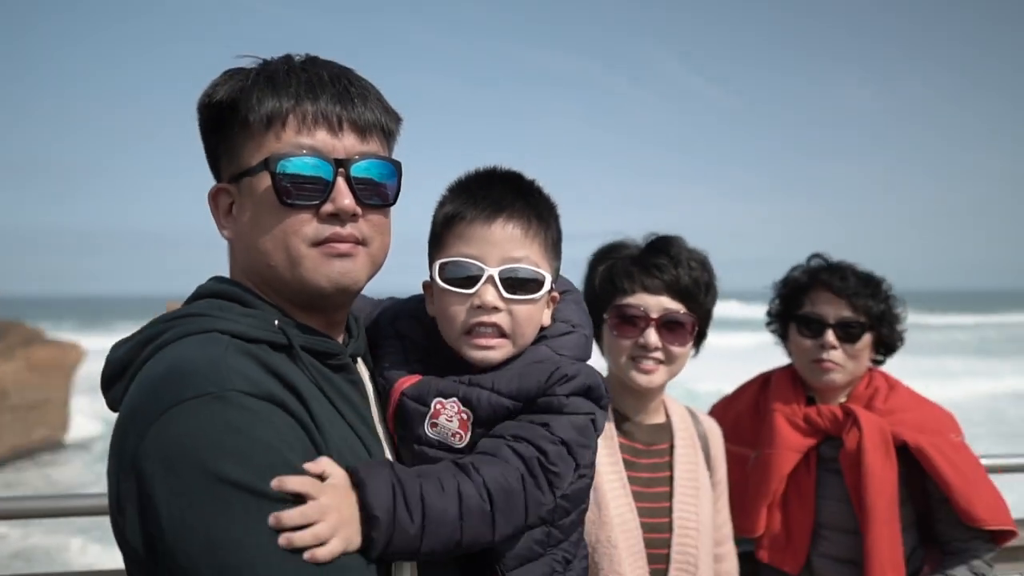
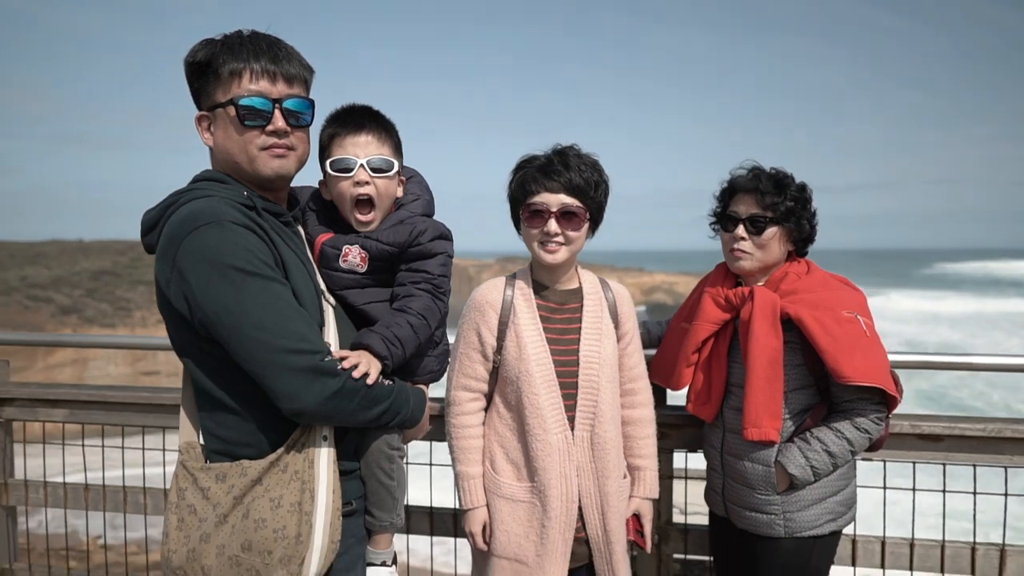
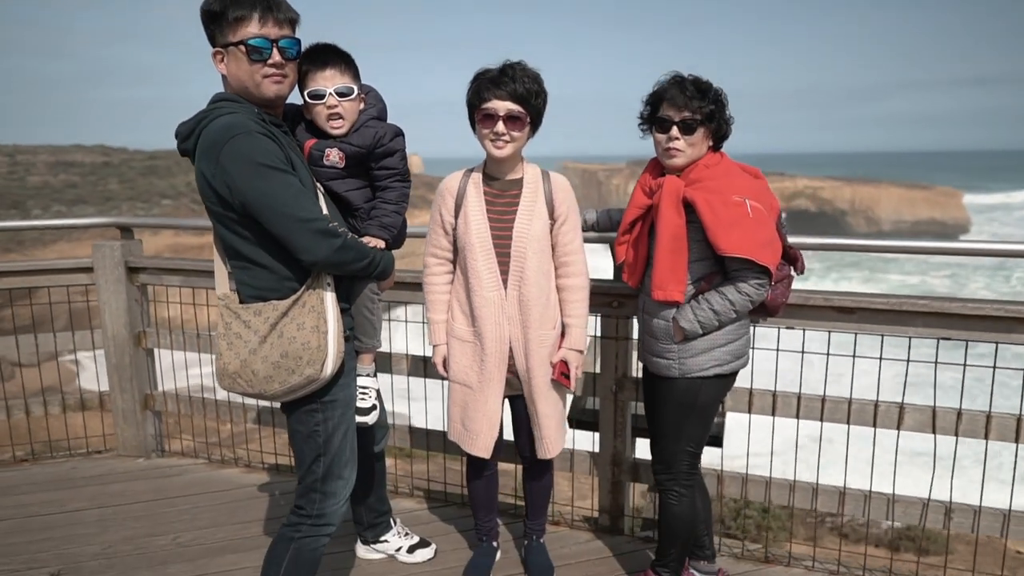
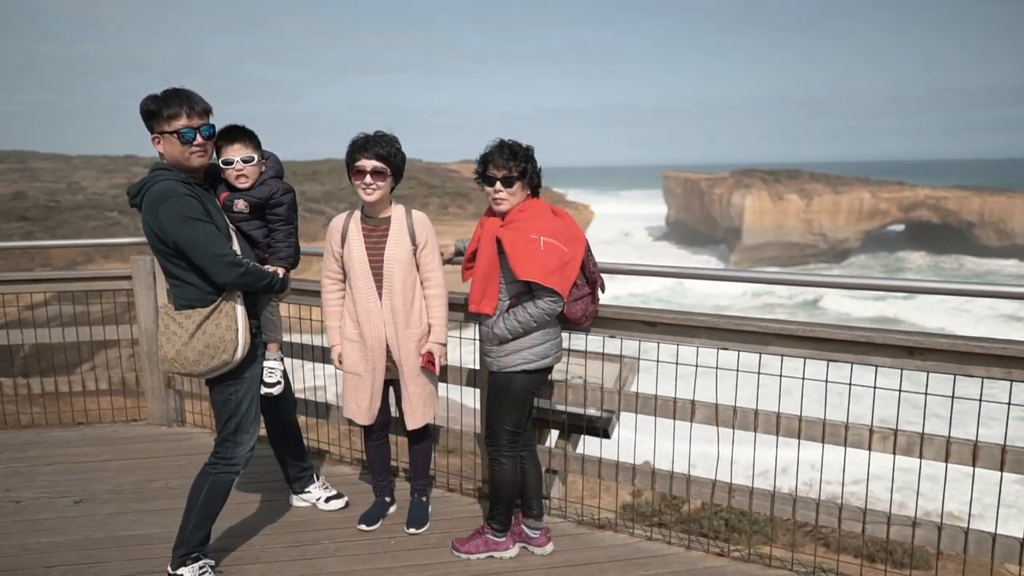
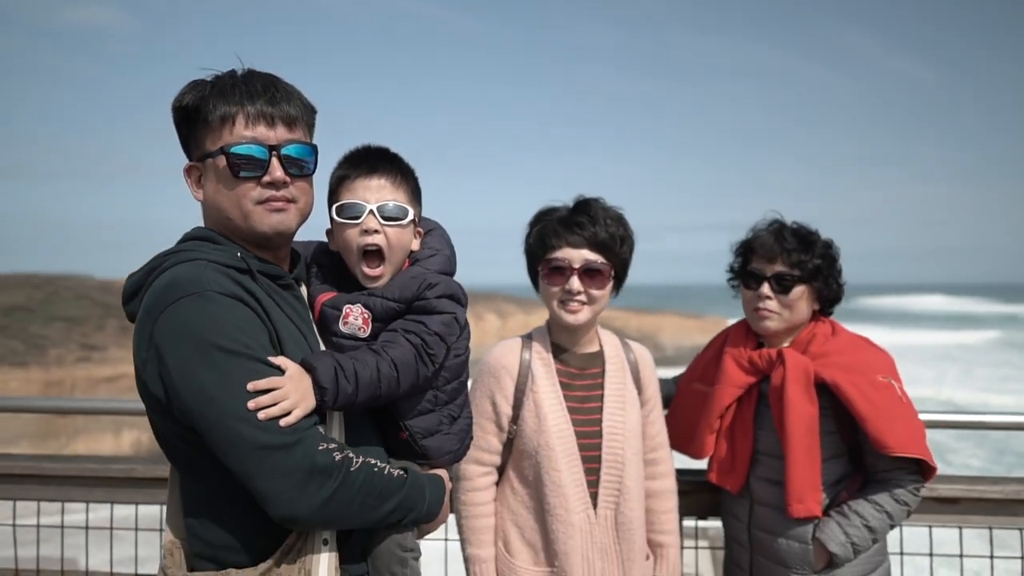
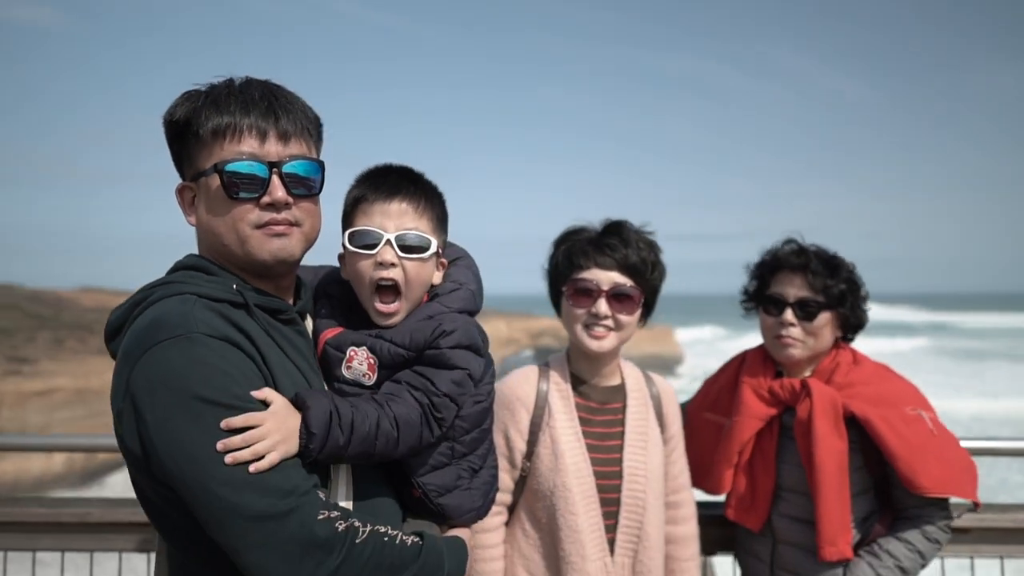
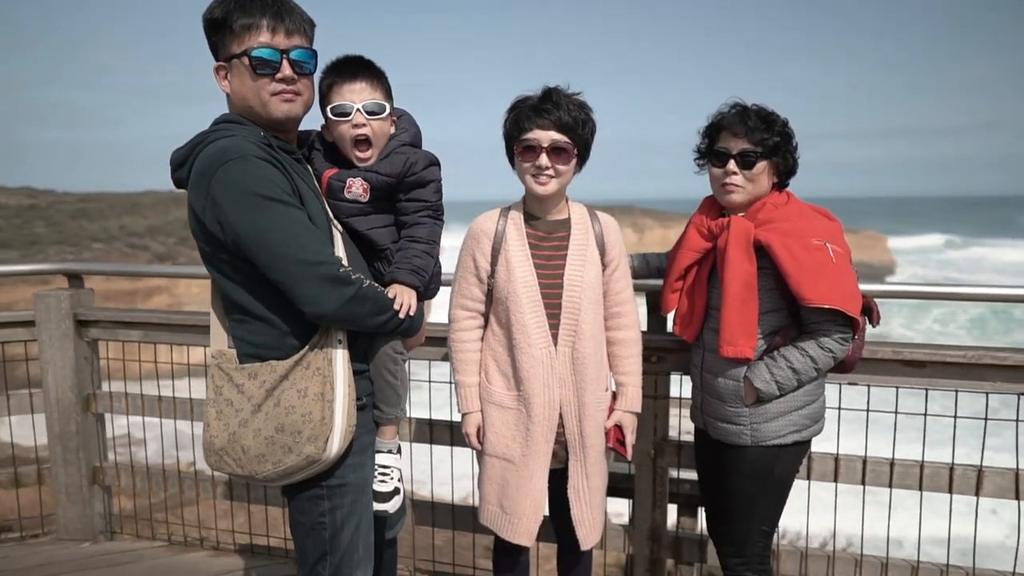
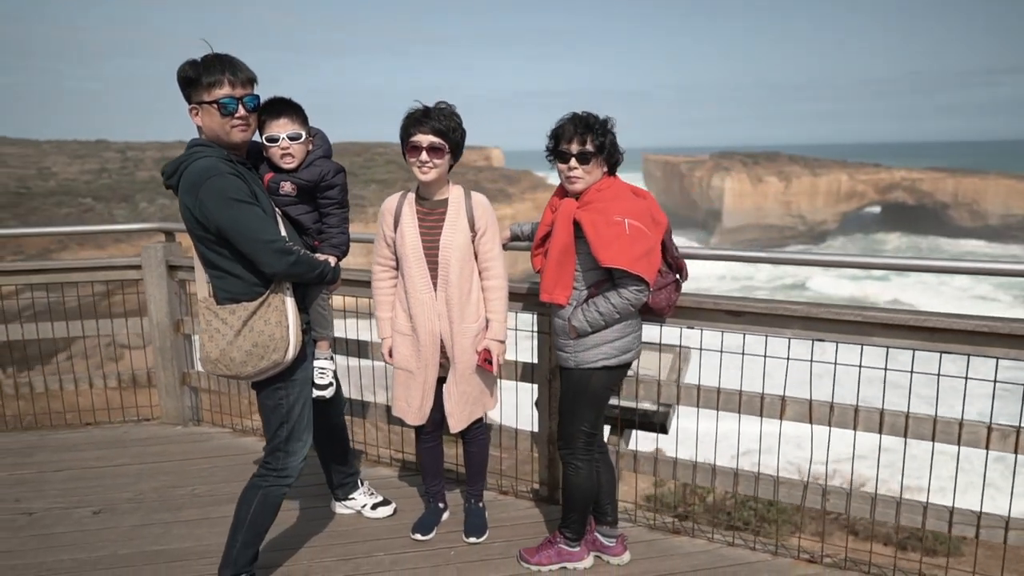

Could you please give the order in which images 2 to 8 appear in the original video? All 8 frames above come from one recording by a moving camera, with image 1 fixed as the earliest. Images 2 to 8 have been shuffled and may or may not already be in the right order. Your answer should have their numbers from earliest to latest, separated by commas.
6, 5, 2, 7, 3, 8, 4
